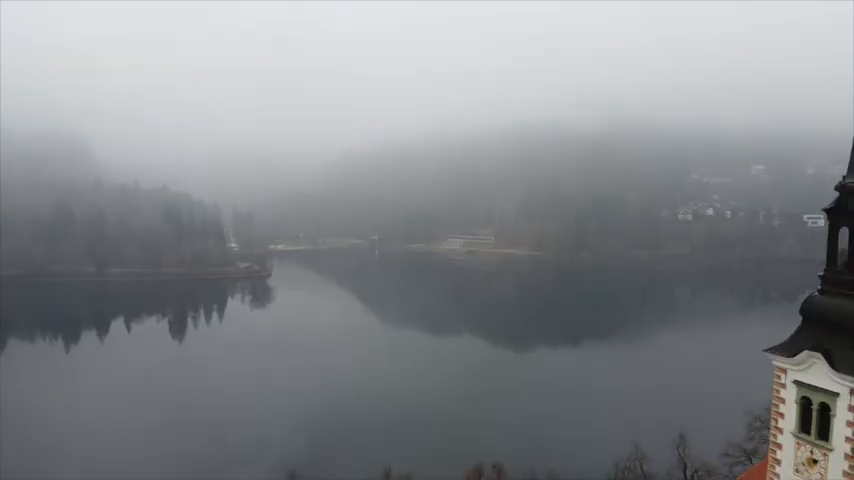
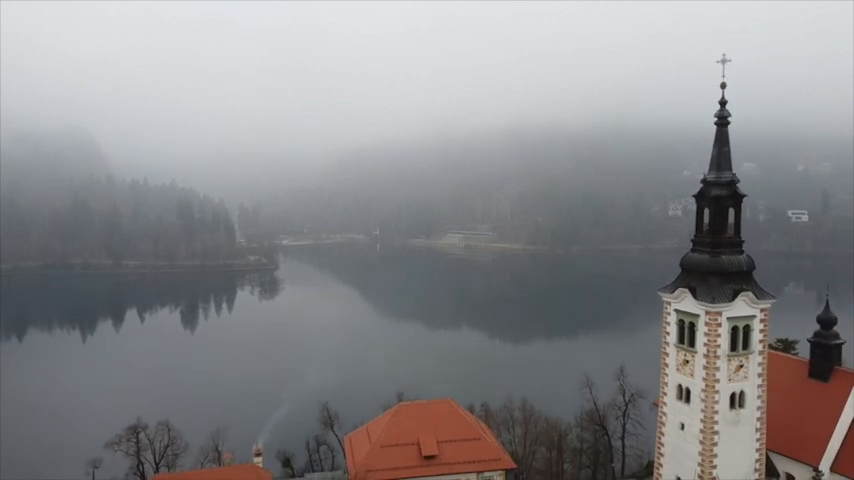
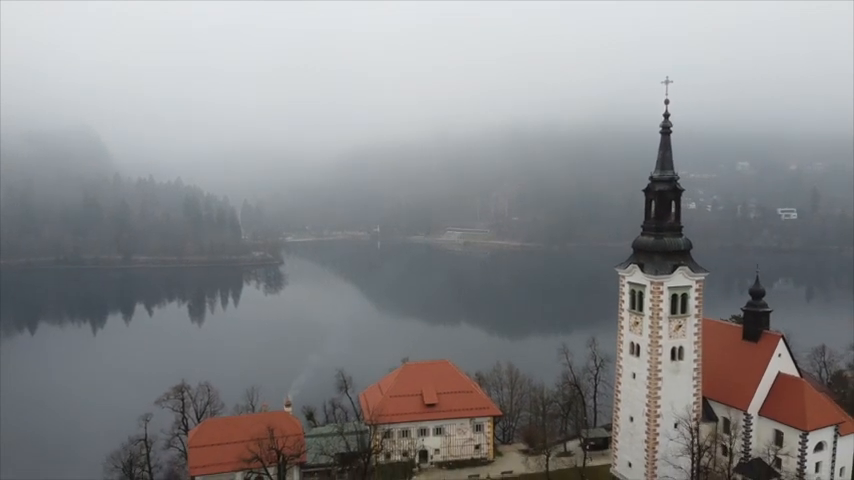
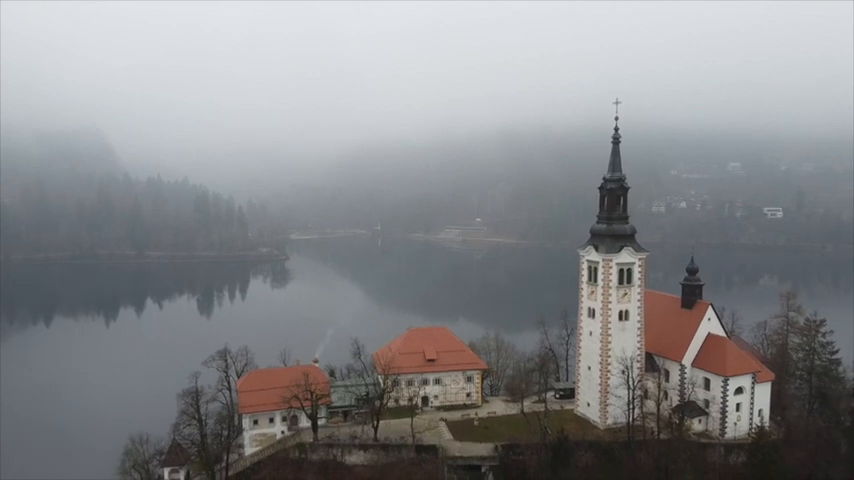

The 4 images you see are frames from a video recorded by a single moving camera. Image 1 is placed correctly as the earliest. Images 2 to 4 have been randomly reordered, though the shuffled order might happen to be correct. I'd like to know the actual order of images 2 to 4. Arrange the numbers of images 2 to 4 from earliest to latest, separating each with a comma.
2, 3, 4
